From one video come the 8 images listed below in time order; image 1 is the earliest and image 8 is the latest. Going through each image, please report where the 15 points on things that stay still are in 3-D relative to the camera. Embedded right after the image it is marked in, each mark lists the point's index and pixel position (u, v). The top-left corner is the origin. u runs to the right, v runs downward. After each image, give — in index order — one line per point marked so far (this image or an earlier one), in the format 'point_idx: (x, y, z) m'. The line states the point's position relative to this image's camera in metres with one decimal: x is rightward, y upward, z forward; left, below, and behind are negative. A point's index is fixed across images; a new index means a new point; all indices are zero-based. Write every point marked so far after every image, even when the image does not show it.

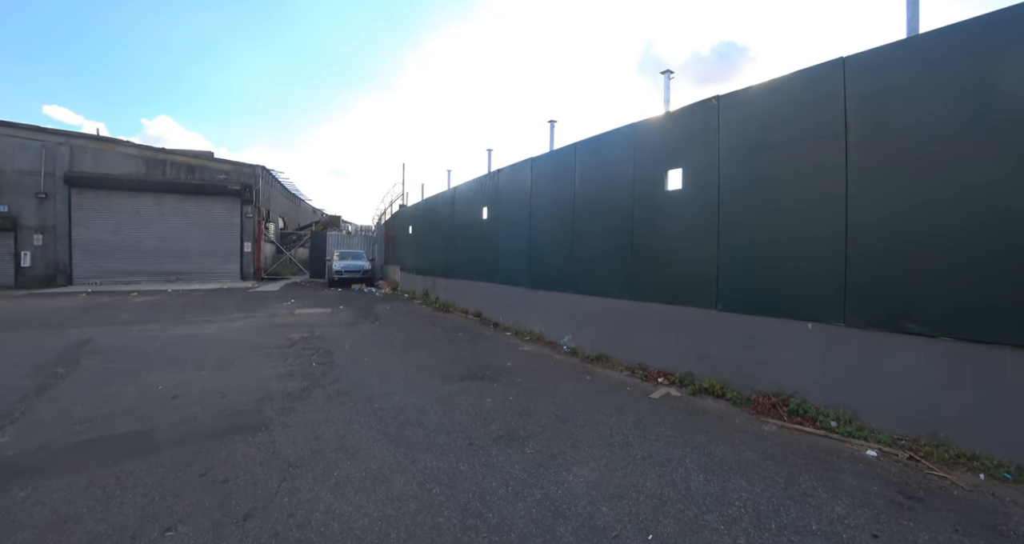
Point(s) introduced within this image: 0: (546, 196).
0: (+0.7, +1.5, +8.2) m
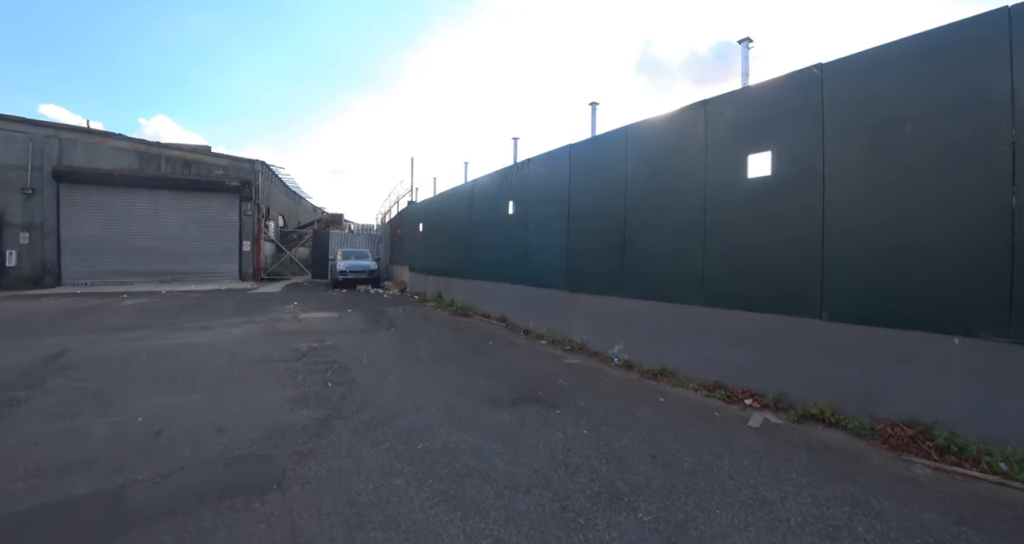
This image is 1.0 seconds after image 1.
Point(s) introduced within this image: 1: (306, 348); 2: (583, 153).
0: (+1.3, +1.5, +7.3) m
1: (-3.1, -1.2, +6.1) m
2: (+1.3, +2.1, +7.4) m
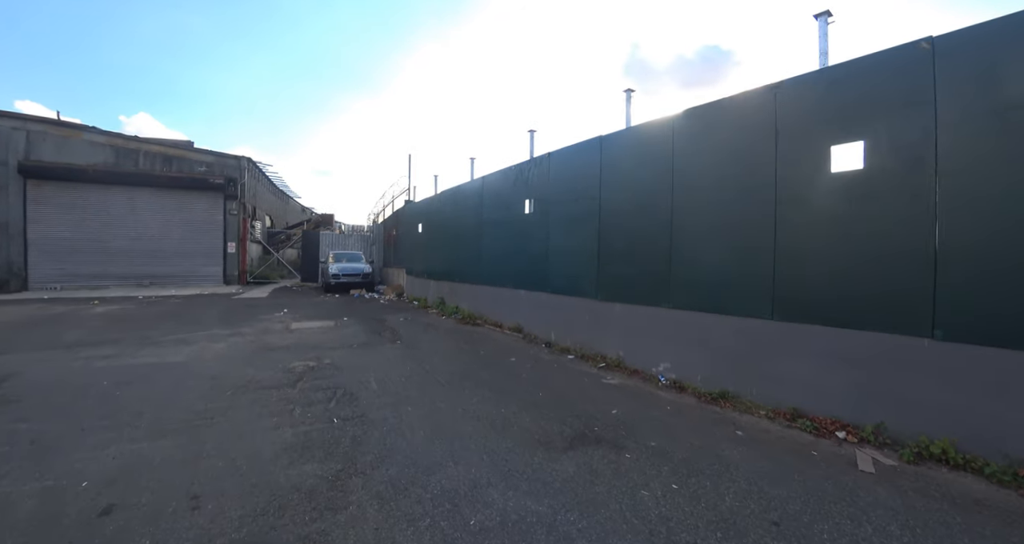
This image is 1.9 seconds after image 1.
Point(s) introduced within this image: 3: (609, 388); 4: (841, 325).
0: (+1.7, +1.4, +6.5) m
1: (-2.7, -1.2, +5.2) m
2: (+1.7, +2.0, +6.6) m
3: (+1.2, -1.5, +5.1) m
4: (+3.4, -0.6, +4.3) m
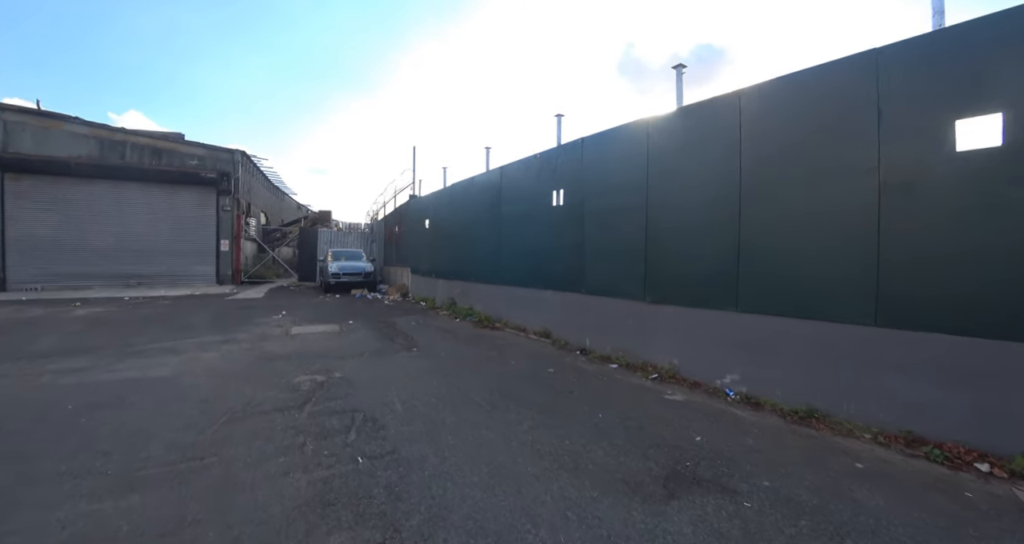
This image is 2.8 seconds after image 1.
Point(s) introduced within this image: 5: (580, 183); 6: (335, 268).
0: (+2.2, +1.4, +5.7) m
1: (-2.2, -1.2, +4.4) m
2: (+2.2, +2.1, +5.8) m
3: (+1.7, -1.4, +4.3) m
4: (+3.9, -0.5, +3.5) m
5: (+1.2, +1.5, +7.1) m
6: (-6.9, +0.2, +16.0) m
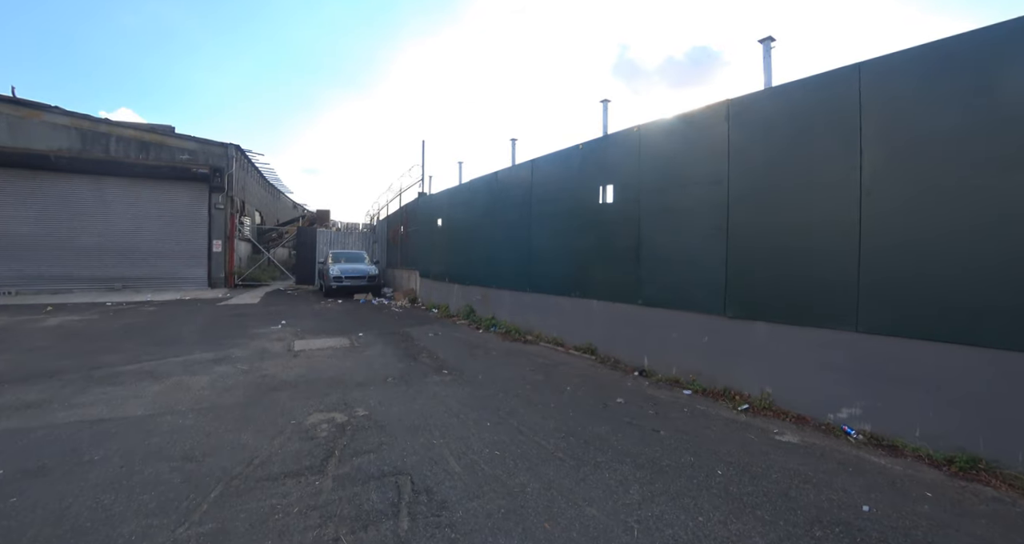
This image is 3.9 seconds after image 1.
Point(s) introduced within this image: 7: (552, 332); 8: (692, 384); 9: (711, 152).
0: (+2.9, +1.3, +4.8) m
1: (-1.5, -1.3, +3.4) m
2: (+2.8, +2.0, +4.9) m
3: (+2.4, -1.5, +3.4) m
4: (+4.6, -0.6, +2.6) m
5: (+1.8, +1.4, +6.2) m
6: (-6.4, +0.1, +14.9) m
7: (+0.7, -1.1, +7.4) m
8: (+2.2, -1.4, +5.2) m
9: (+2.5, +1.6, +5.3) m
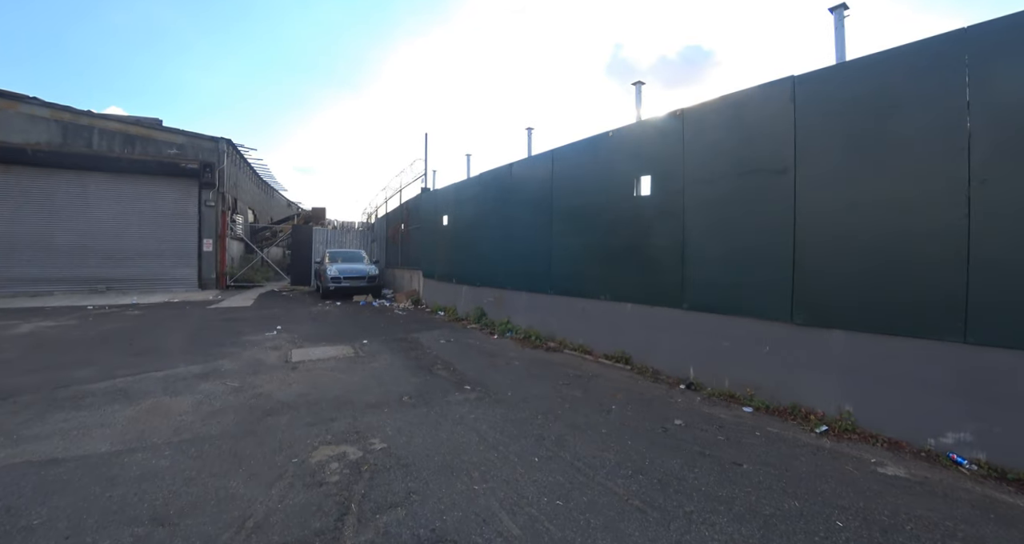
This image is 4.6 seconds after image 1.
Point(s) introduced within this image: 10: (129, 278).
0: (+3.2, +1.3, +4.1) m
1: (-1.1, -1.3, +2.7) m
2: (+3.2, +2.0, +4.3) m
3: (+2.8, -1.5, +2.8) m
4: (+5.0, -0.6, +2.0) m
5: (+2.1, +1.4, +5.5) m
6: (-6.1, +0.1, +14.2) m
7: (+1.0, -1.1, +6.8) m
8: (+2.6, -1.4, +4.5) m
9: (+2.8, +1.6, +4.6) m
10: (-14.6, -0.2, +15.7) m
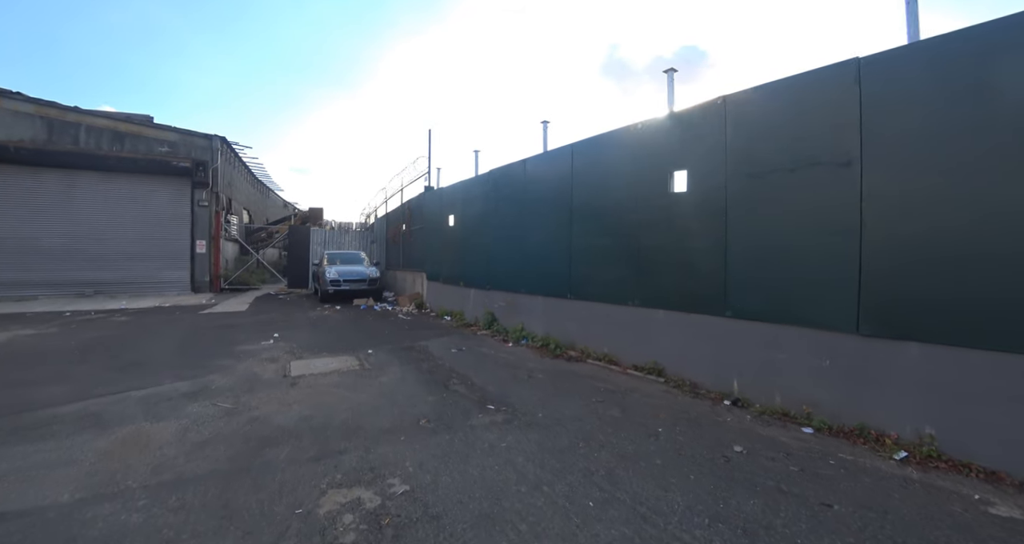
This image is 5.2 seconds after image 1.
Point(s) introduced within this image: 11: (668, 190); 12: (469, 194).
0: (+3.5, +1.3, +3.7) m
1: (-0.8, -1.3, +2.2) m
2: (+3.5, +1.9, +3.8) m
3: (+3.1, -1.6, +2.3) m
4: (+5.3, -0.6, +1.6) m
5: (+2.4, +1.4, +5.1) m
6: (-5.9, 0.0, +13.7) m
7: (+1.3, -1.1, +6.3) m
8: (+2.9, -1.4, +4.0) m
9: (+3.1, +1.5, +4.2) m
10: (-14.4, -0.3, +15.1) m
11: (+2.0, +1.1, +5.6) m
12: (-1.1, +1.9, +10.0) m
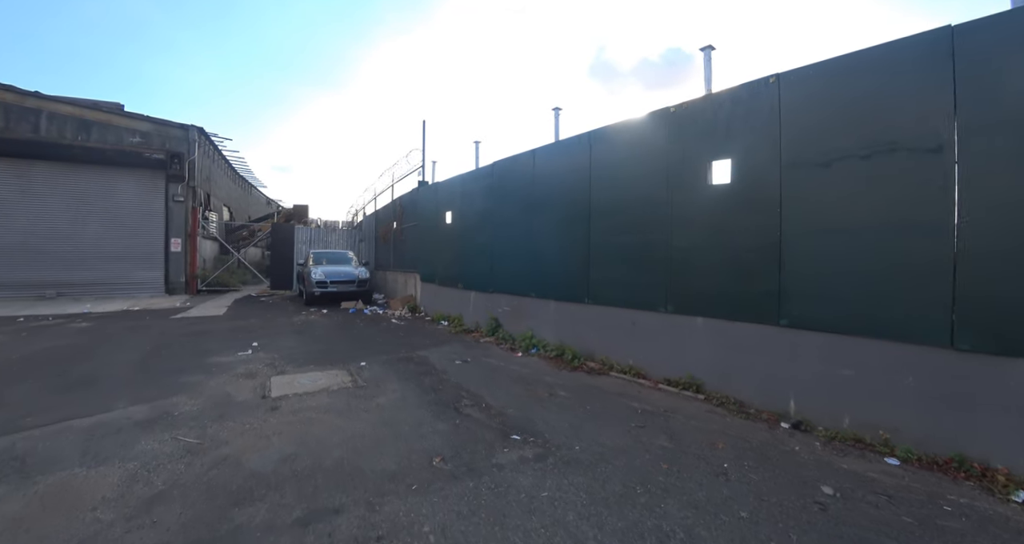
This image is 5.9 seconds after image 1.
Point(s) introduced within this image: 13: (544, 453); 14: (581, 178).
0: (+3.8, +1.3, +3.1) m
1: (-0.5, -1.4, +1.5) m
2: (+3.7, +1.9, +3.2) m
3: (+3.4, -1.6, +1.7) m
4: (+5.6, -0.7, +1.1) m
5: (+2.6, +1.4, +4.5) m
6: (-6.0, 0.0, +12.8) m
7: (+1.5, -1.1, +5.6) m
8: (+3.1, -1.5, +3.5) m
9: (+3.3, +1.5, +3.6) m
10: (-14.5, -0.3, +13.9) m
11: (+2.2, +1.1, +4.9) m
12: (-1.0, +1.9, +9.3) m
13: (+0.3, -1.3, +3.1) m
14: (+1.0, +1.6, +6.6) m
